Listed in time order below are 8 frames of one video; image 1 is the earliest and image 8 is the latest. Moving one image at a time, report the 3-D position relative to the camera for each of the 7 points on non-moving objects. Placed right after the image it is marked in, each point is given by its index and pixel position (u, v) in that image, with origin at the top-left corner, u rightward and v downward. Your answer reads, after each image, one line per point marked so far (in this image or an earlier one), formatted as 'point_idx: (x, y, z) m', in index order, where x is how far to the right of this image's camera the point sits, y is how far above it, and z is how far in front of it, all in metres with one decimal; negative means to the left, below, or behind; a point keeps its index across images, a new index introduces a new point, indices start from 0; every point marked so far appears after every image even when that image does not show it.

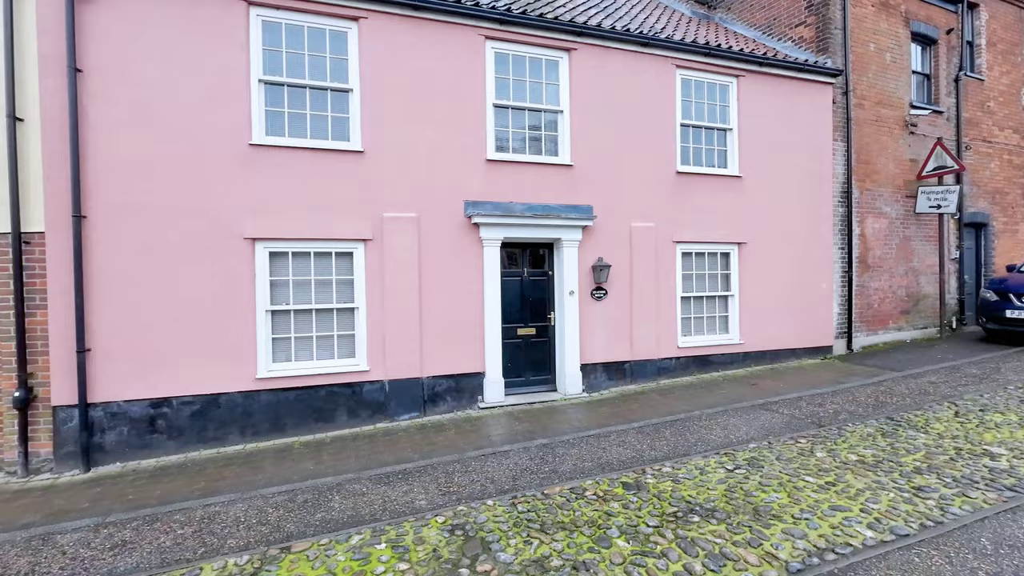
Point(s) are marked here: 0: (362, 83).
0: (-1.9, +2.6, +6.4) m
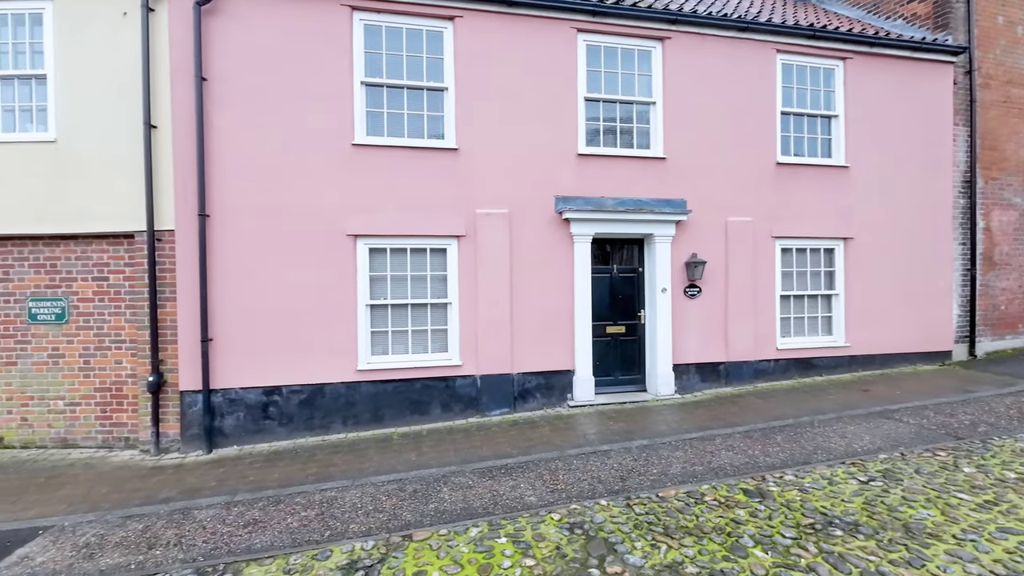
0: (-0.7, +2.7, +6.4) m
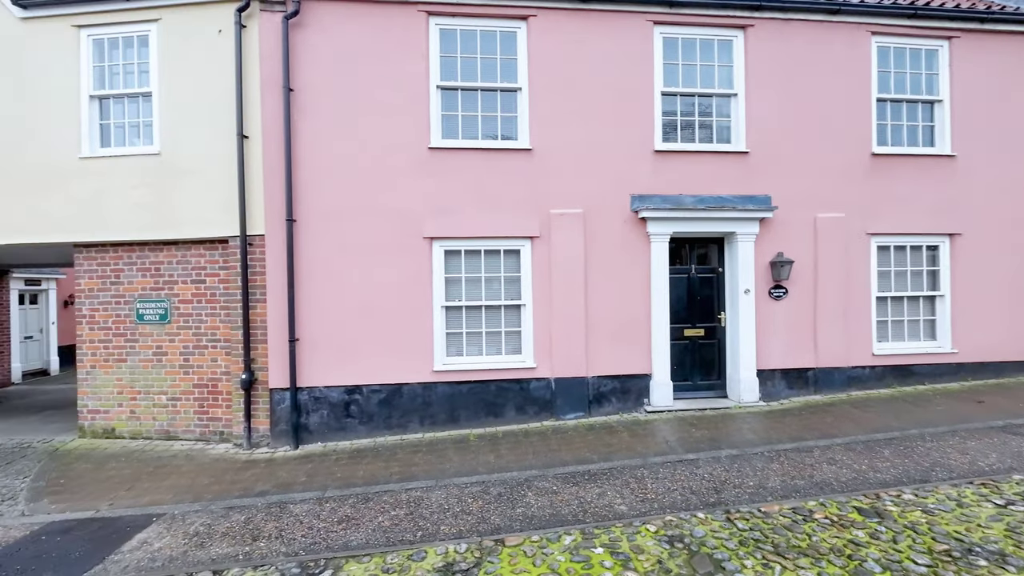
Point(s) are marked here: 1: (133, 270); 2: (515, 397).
0: (+0.2, +2.7, +6.4) m
1: (-5.0, +0.2, +6.4) m
2: (0.0, -1.4, +6.4) m
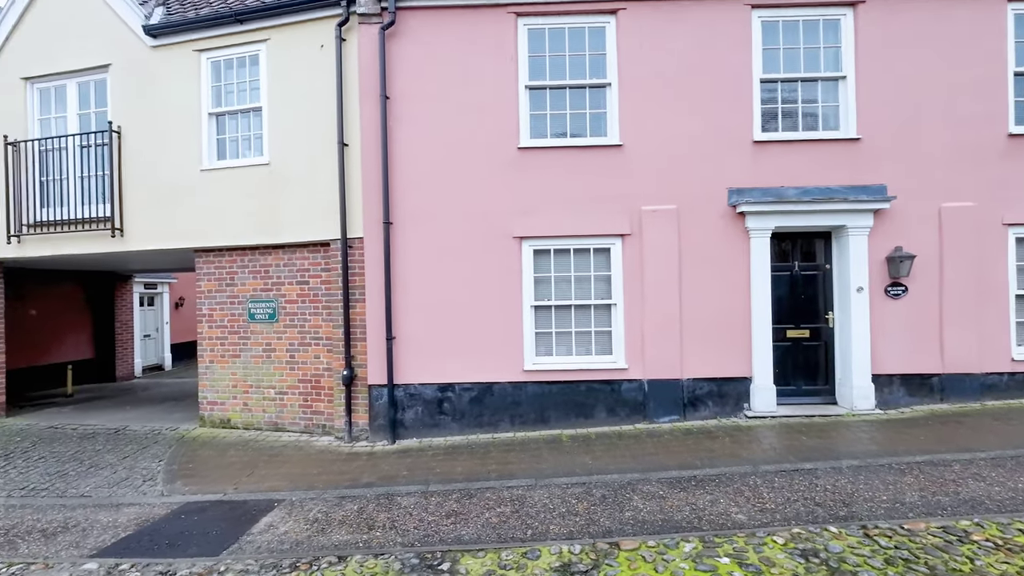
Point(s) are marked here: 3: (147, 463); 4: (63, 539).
0: (+1.4, +2.7, +6.3) m
1: (-3.8, +0.2, +7.0) m
2: (+1.2, -1.4, +6.3) m
3: (-4.4, -2.1, +5.9) m
4: (-3.7, -2.1, +4.1) m
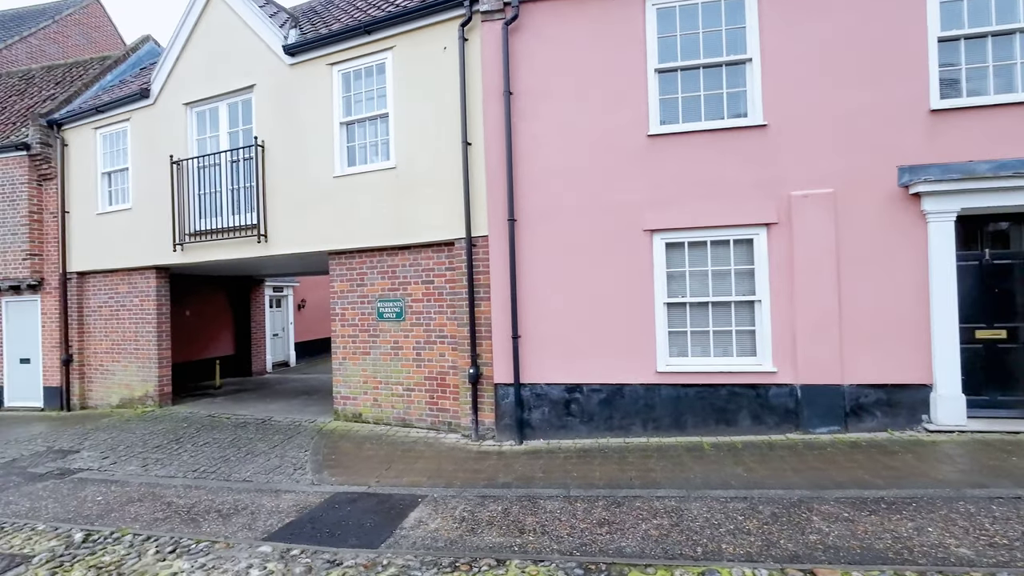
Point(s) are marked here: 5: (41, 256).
0: (+2.9, +2.7, +5.7) m
1: (-2.0, +0.2, +7.2) m
2: (+2.8, -1.4, +5.7) m
3: (-2.8, -2.1, +6.3) m
4: (-2.5, -2.1, +4.4) m
5: (-9.7, +0.7, +10.2) m
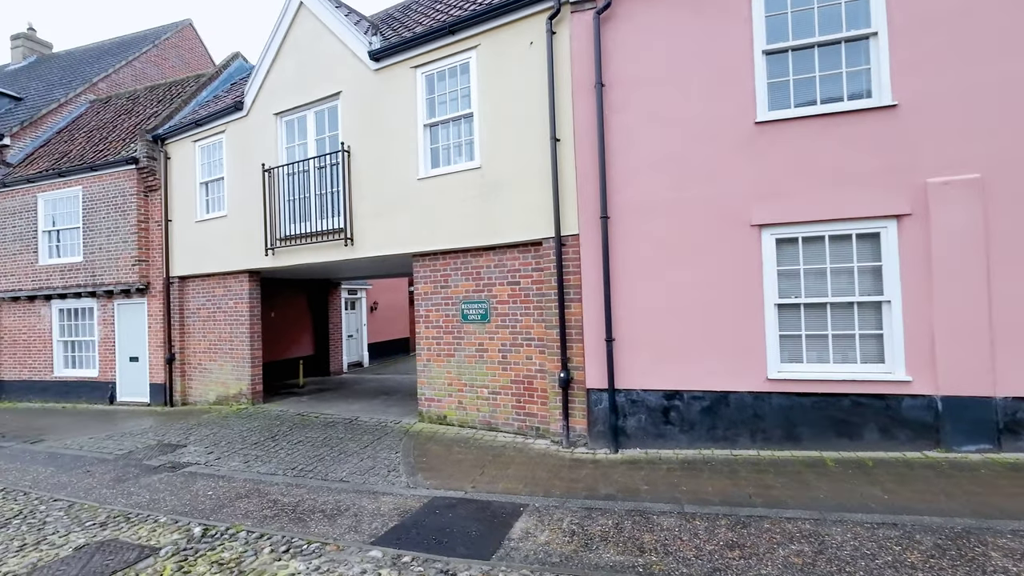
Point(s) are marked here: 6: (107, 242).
0: (+3.9, +2.8, +5.1) m
1: (-0.8, +0.2, +7.2) m
2: (+3.8, -1.3, +5.1) m
3: (-1.6, -2.1, +6.3) m
4: (-1.5, -2.1, +4.4) m
5: (-8.1, +0.6, +11.0) m
6: (-9.1, +1.0, +11.1) m
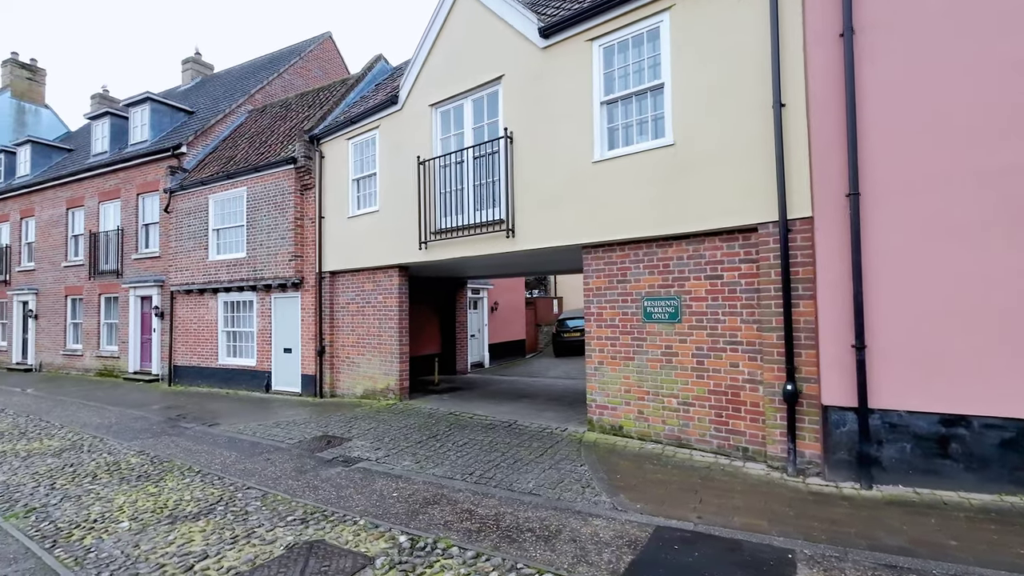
0: (+5.9, +2.8, +3.5) m
1: (+1.7, +0.3, +6.4) m
2: (+5.8, -1.3, +3.5) m
3: (+0.6, -2.0, +5.6) m
4: (+0.4, -2.0, +3.8) m
5: (-4.8, +0.7, +11.4) m
6: (-5.8, +1.2, +11.8) m
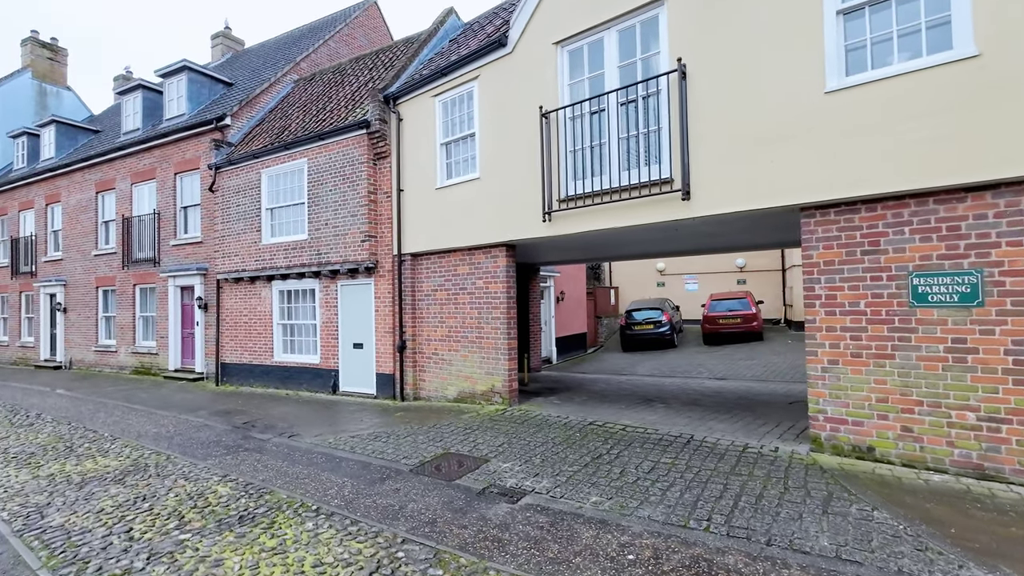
0: (+7.9, +3.0, +1.7) m
1: (+3.7, +0.5, +4.7) m
2: (+7.8, -1.1, +1.8) m
3: (+2.7, -1.8, +4.0) m
4: (+2.4, -1.8, +2.1) m
5: (-2.7, +1.0, +9.8) m
6: (-3.7, +1.5, +10.2) m
